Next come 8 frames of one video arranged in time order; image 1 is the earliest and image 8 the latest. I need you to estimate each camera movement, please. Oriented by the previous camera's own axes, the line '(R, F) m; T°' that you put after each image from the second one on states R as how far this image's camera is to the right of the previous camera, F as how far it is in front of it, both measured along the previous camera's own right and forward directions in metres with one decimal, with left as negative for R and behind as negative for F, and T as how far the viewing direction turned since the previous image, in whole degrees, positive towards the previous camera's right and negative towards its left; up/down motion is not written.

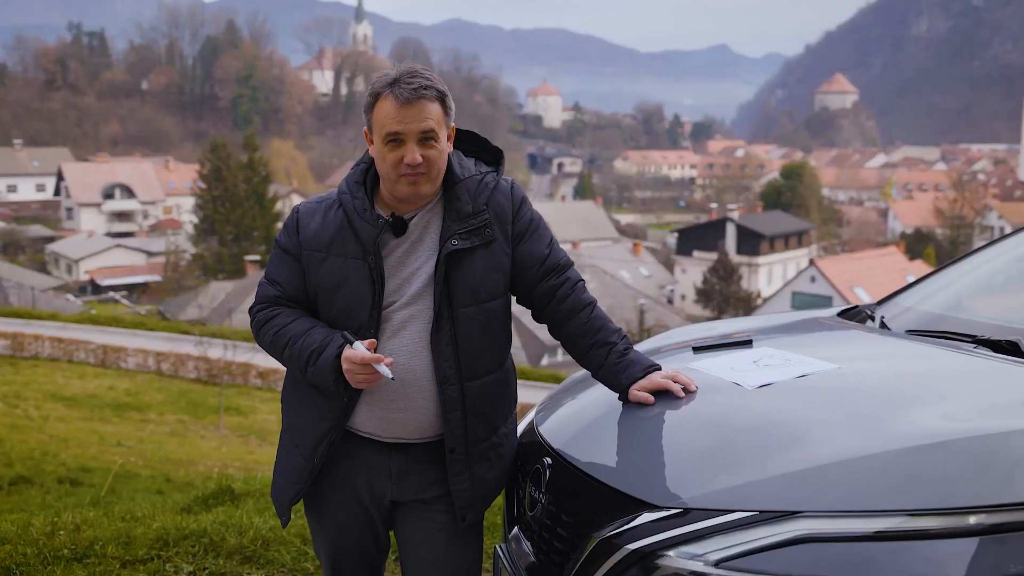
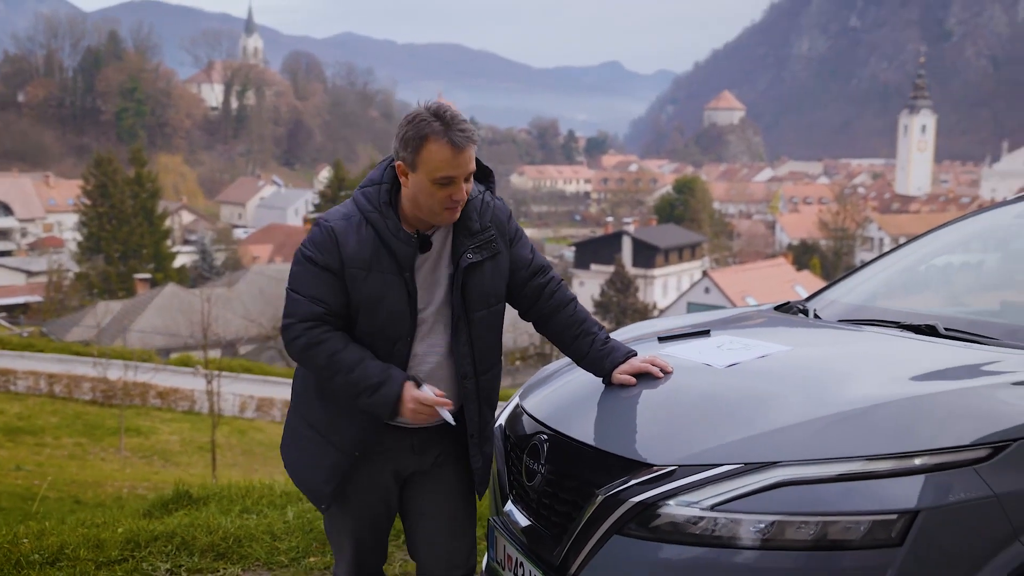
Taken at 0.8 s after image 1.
(-0.2, -0.2) m; +6°
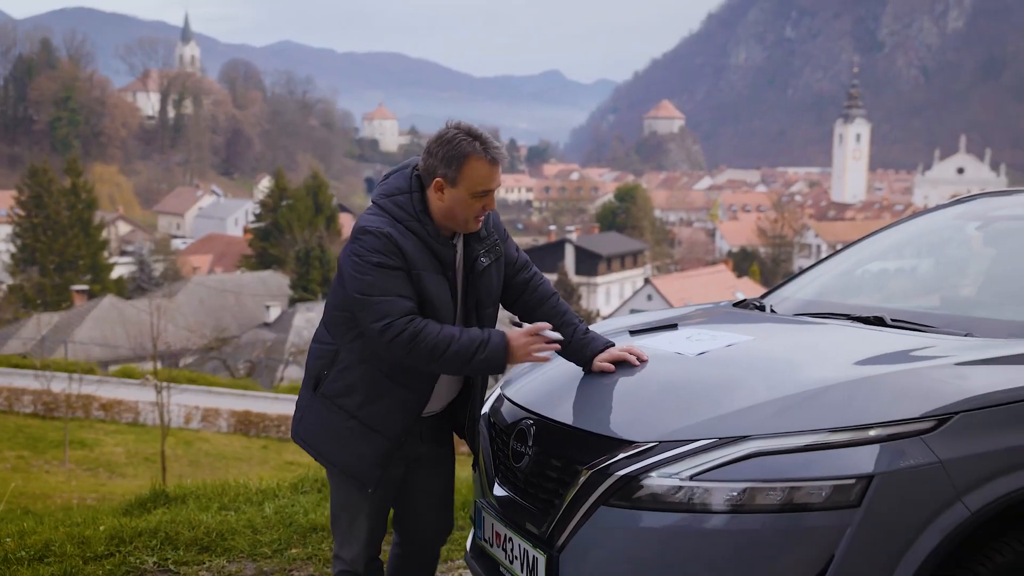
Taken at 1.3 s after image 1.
(-0.1, -0.2) m; +3°
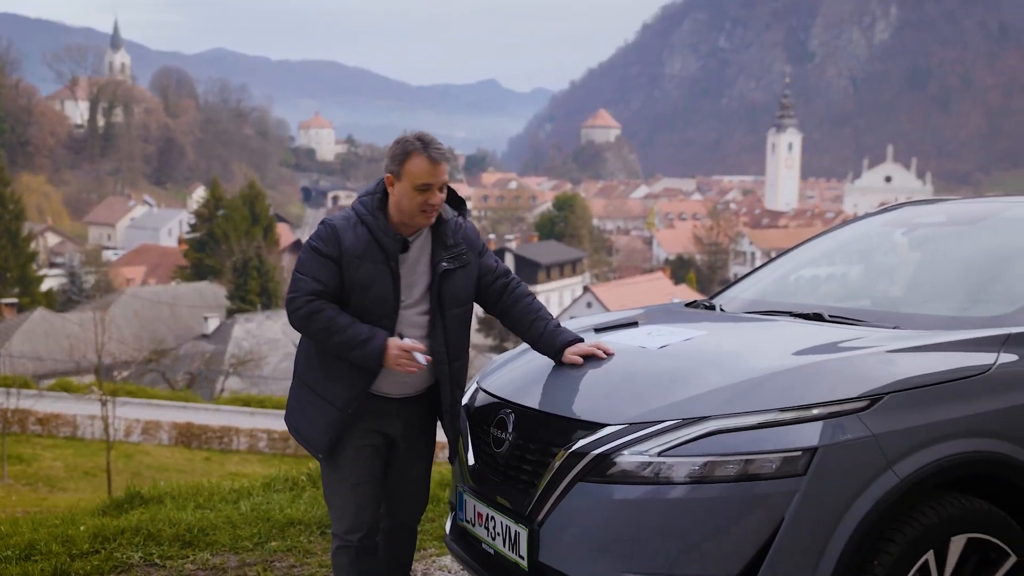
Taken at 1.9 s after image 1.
(-0.1, -0.2) m; +3°
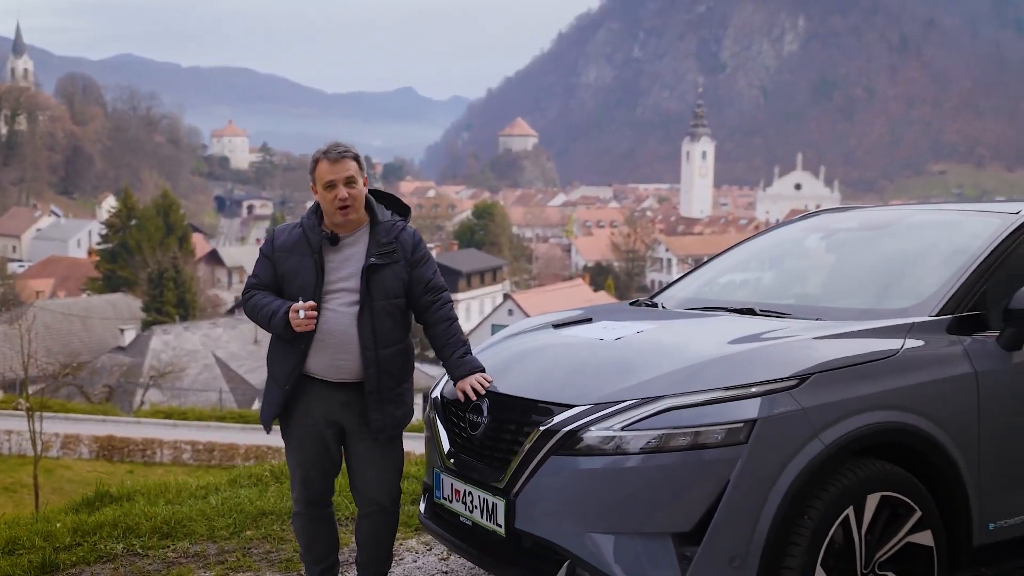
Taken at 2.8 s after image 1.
(-0.2, -0.3) m; +4°
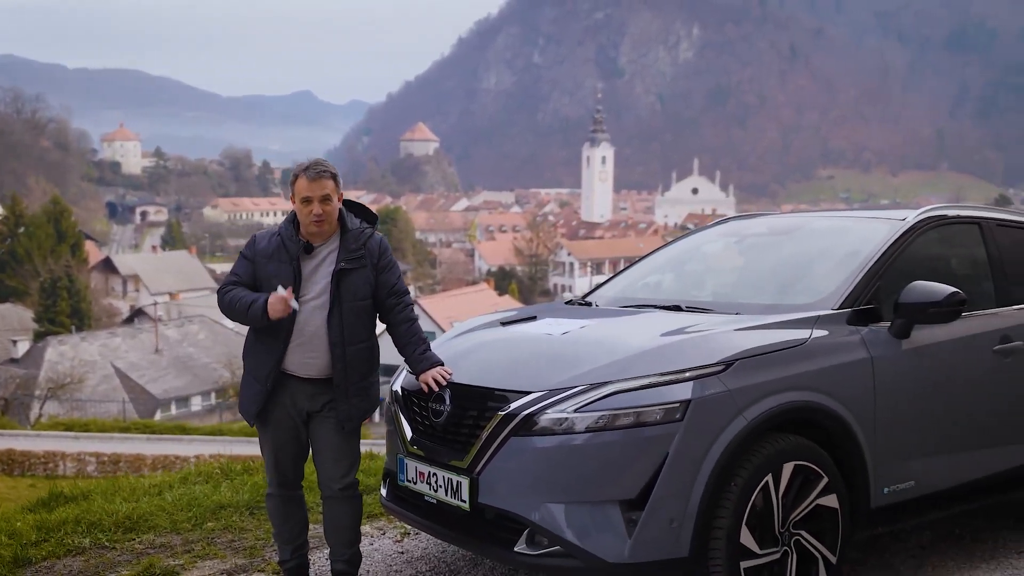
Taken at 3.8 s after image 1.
(-0.2, -0.3) m; +5°
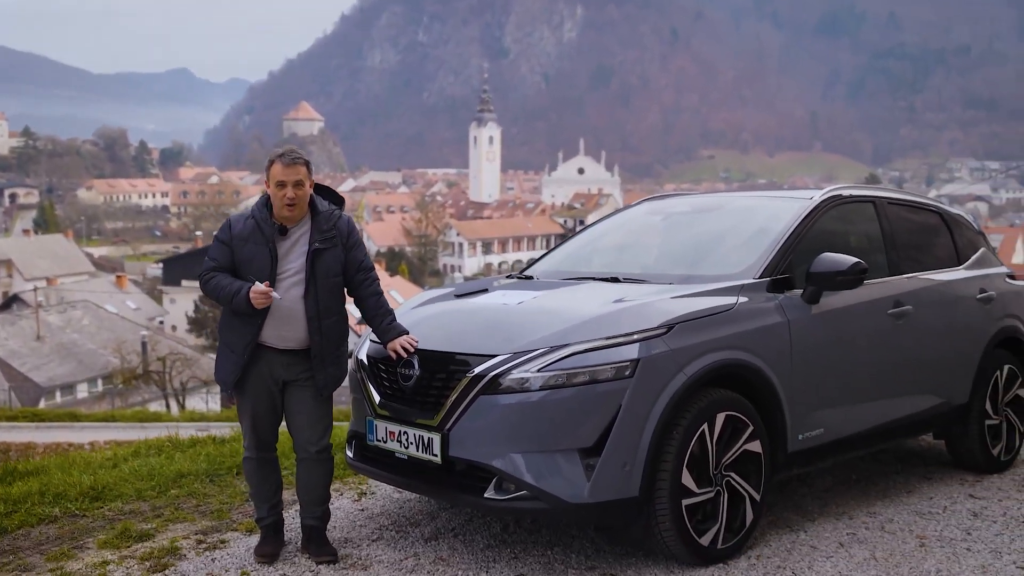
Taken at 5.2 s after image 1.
(-0.3, -0.3) m; +6°
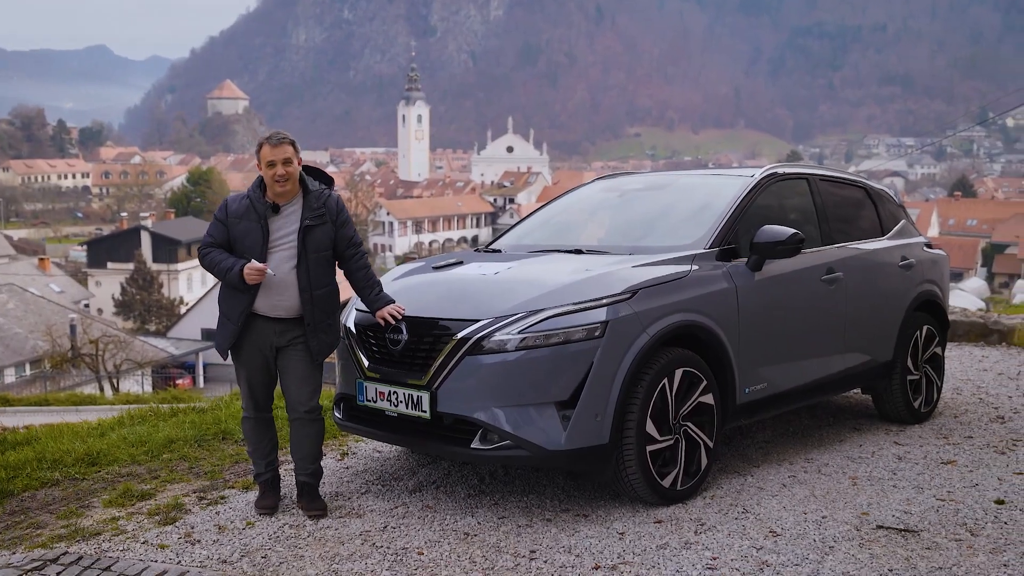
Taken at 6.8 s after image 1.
(-0.2, -0.4) m; +4°
